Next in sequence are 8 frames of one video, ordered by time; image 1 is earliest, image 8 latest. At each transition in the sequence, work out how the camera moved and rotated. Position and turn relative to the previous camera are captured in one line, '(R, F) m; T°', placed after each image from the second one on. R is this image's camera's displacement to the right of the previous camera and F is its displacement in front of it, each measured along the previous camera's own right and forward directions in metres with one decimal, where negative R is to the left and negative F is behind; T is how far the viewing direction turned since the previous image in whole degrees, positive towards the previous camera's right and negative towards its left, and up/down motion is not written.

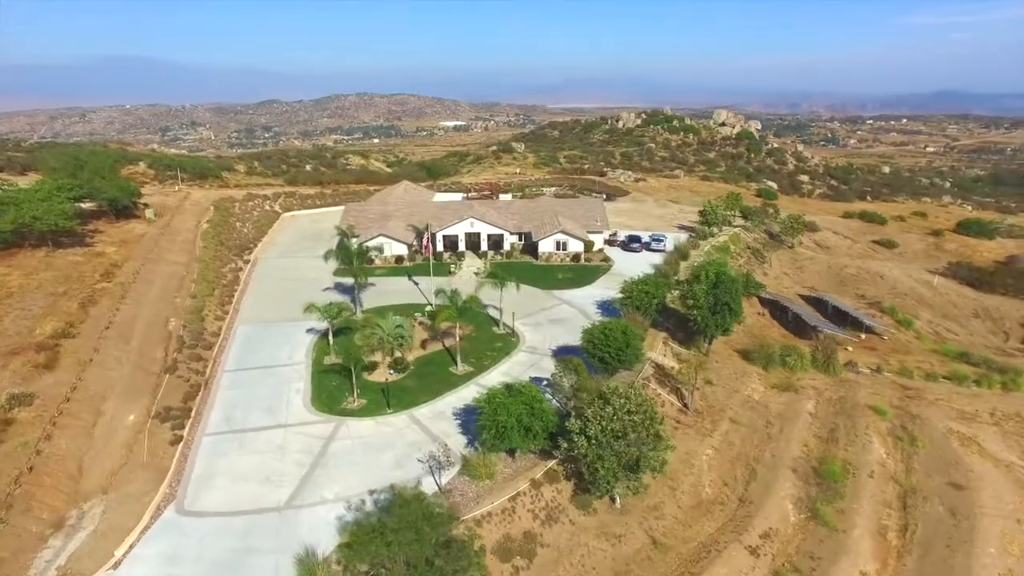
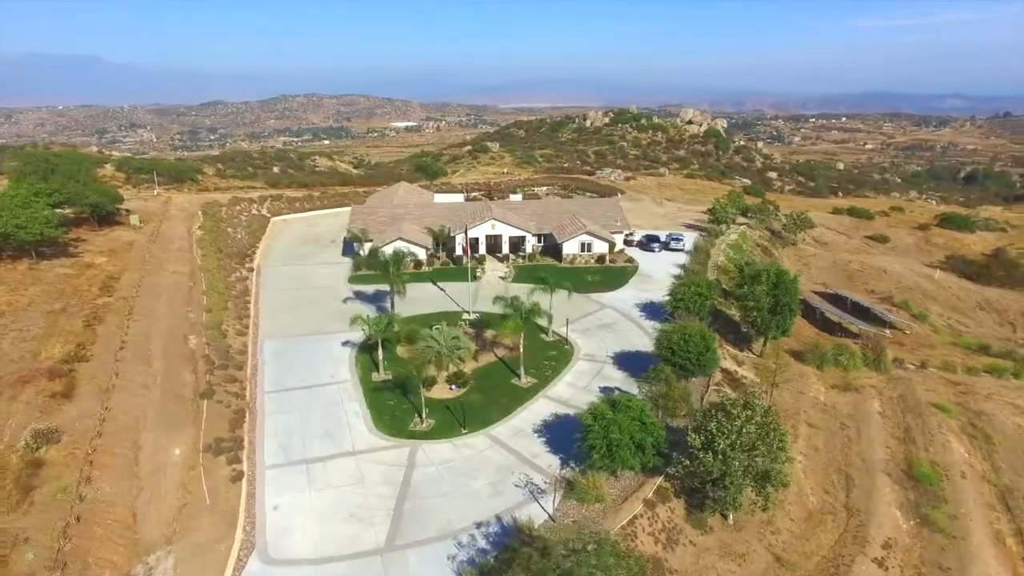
(-5.0, +2.0) m; +5°
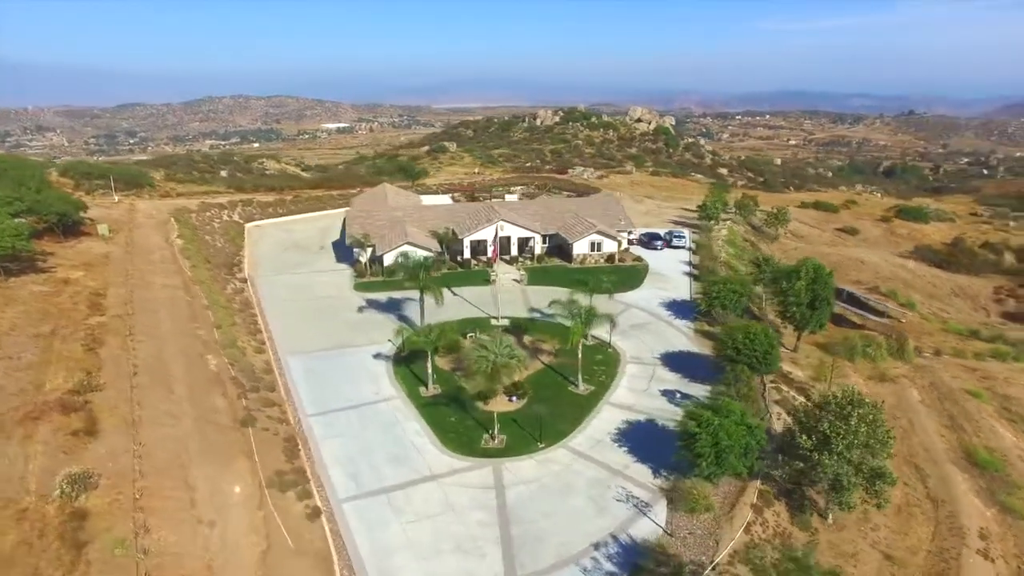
(-5.0, +1.6) m; +6°
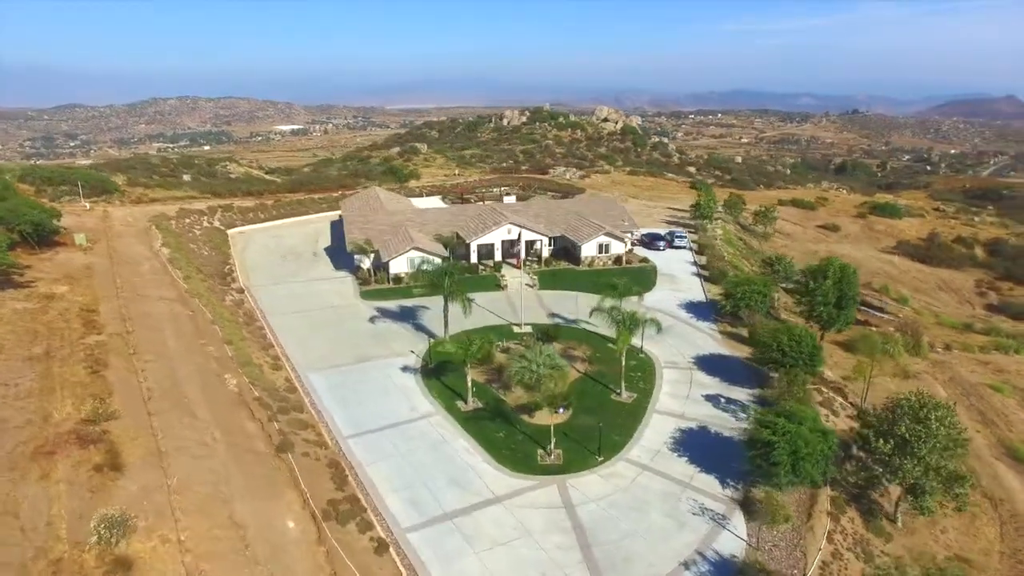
(-3.3, +1.3) m; +4°
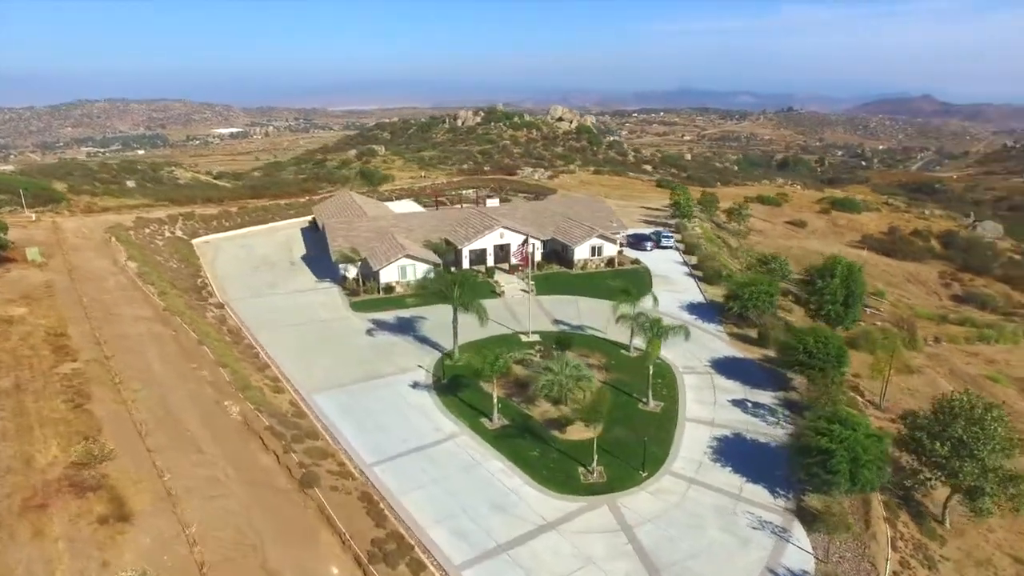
(-2.9, +1.4) m; +5°
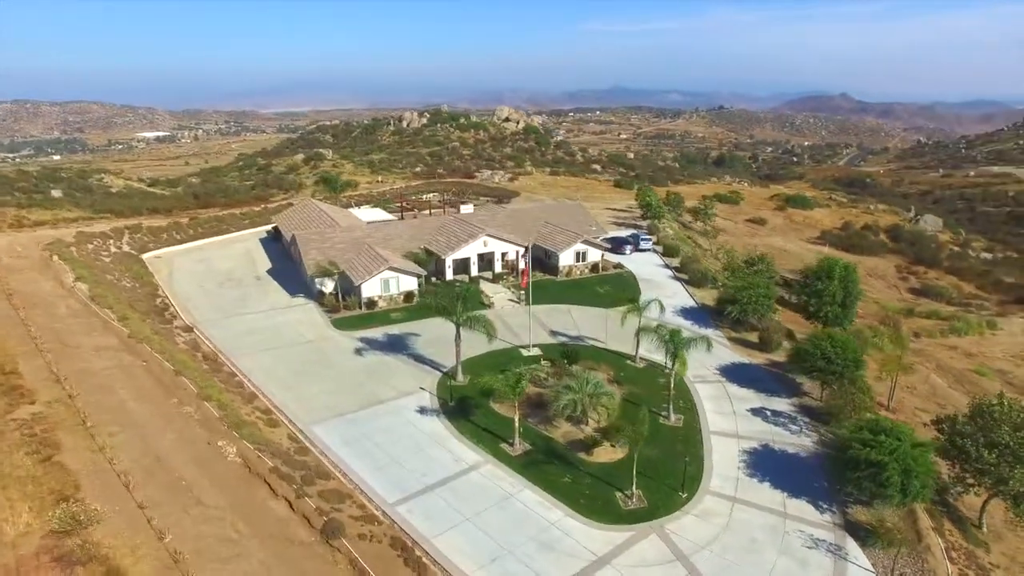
(-2.7, +1.6) m; +5°
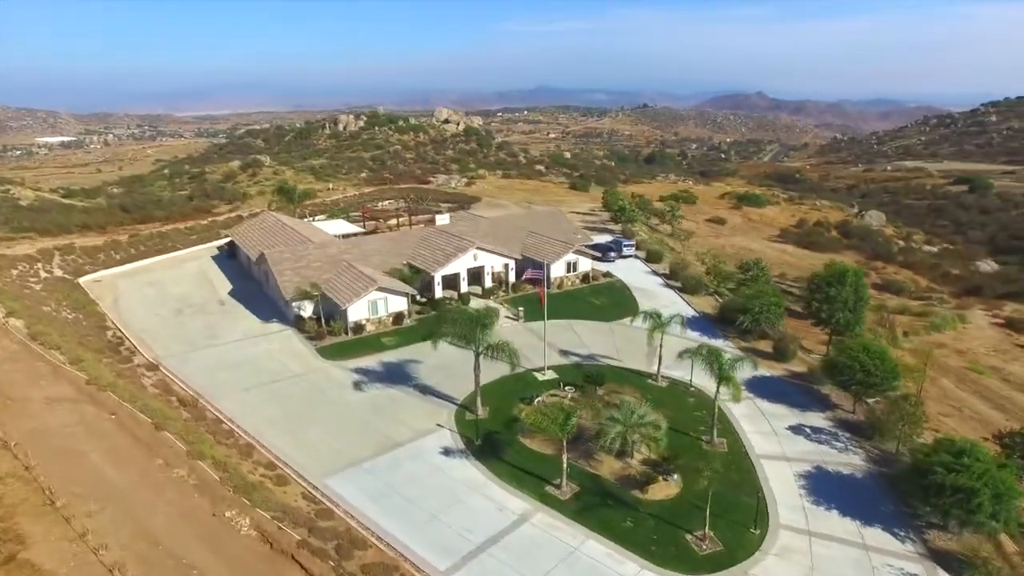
(-3.4, +2.4) m; +6°
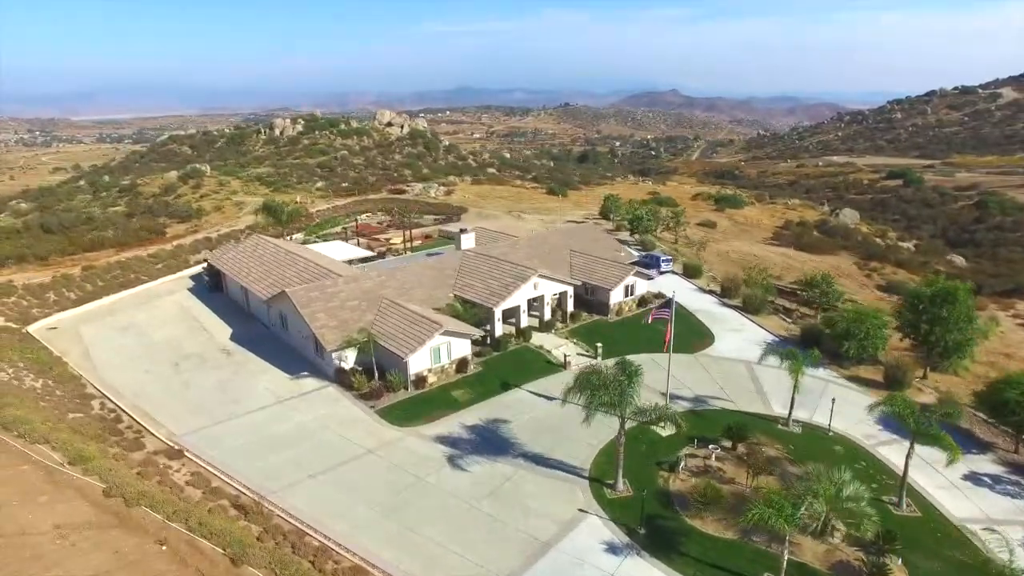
(-6.7, +5.0) m; +7°
